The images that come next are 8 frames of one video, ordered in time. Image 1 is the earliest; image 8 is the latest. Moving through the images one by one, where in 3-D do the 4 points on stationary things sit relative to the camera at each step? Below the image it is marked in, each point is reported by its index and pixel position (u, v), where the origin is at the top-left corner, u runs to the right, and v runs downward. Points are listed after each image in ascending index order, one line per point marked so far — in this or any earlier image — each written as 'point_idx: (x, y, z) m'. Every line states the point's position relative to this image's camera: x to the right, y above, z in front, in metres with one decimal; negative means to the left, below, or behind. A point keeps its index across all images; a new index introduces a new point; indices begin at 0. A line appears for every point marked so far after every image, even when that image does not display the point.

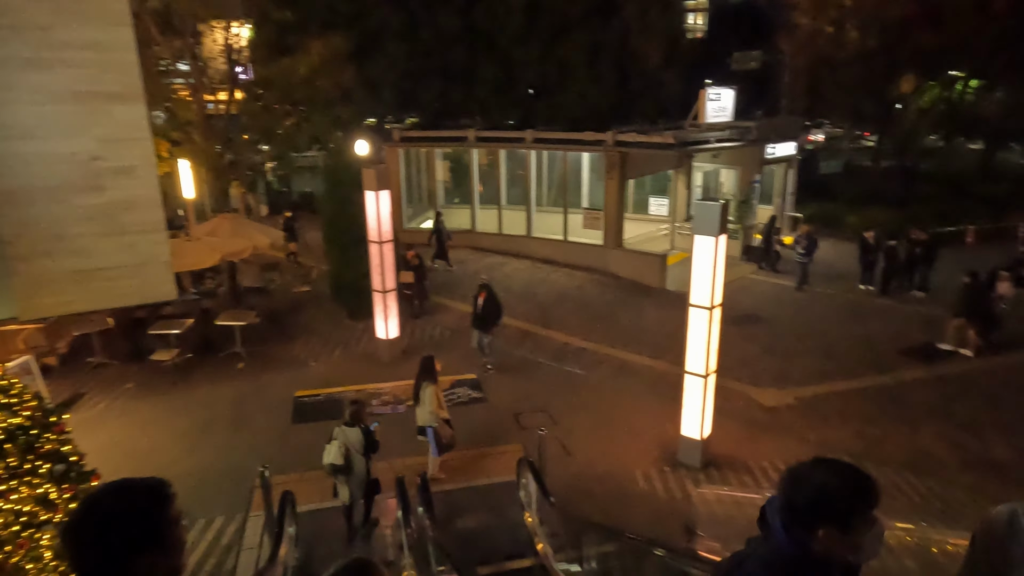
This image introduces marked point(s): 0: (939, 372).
0: (+7.8, -1.5, +12.2) m
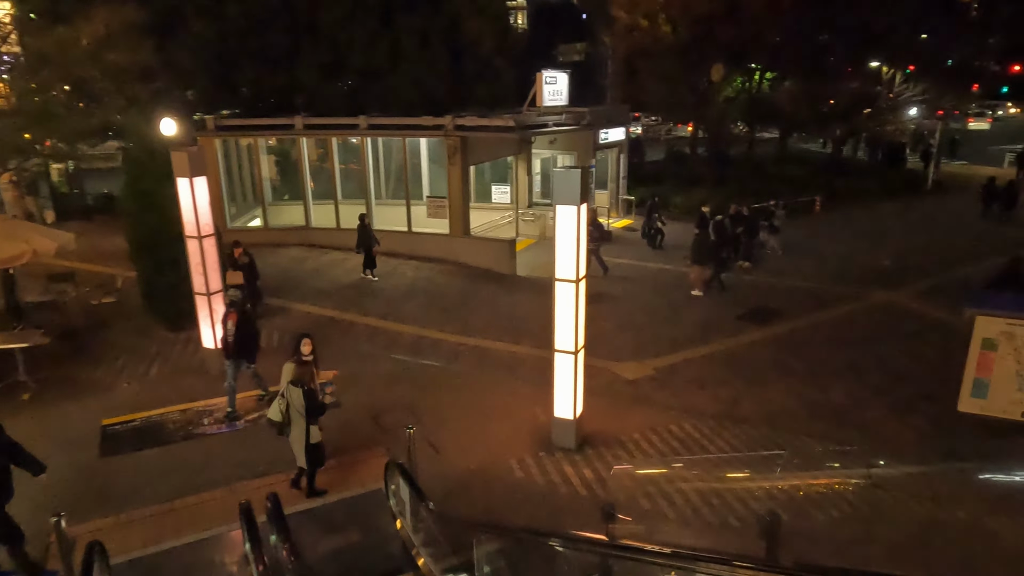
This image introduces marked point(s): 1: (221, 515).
0: (+5.1, -0.9, +13.1) m
1: (-3.1, -2.4, +7.1) m
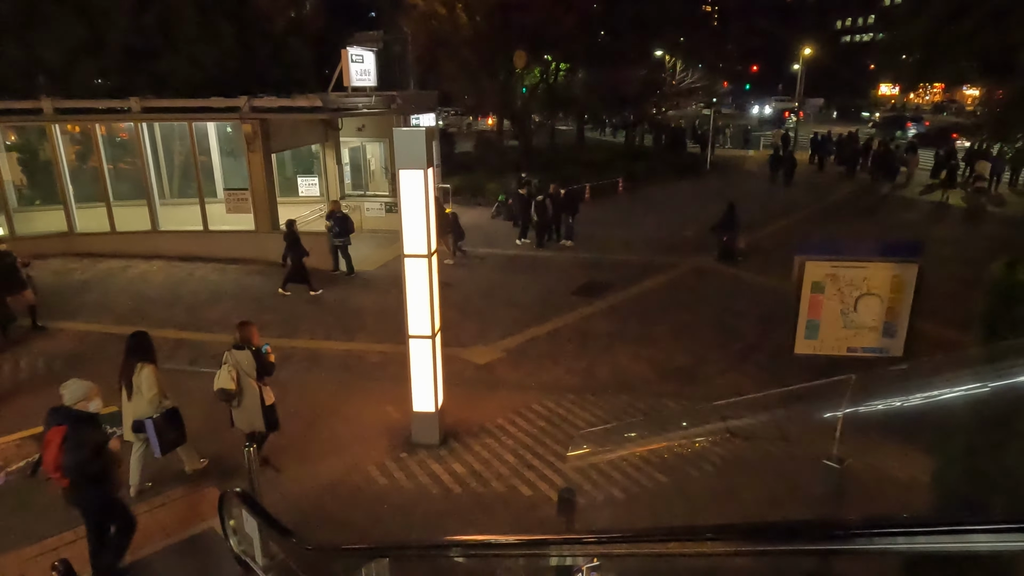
0: (+1.9, -0.3, +13.2) m
1: (-4.1, -2.5, +5.2) m
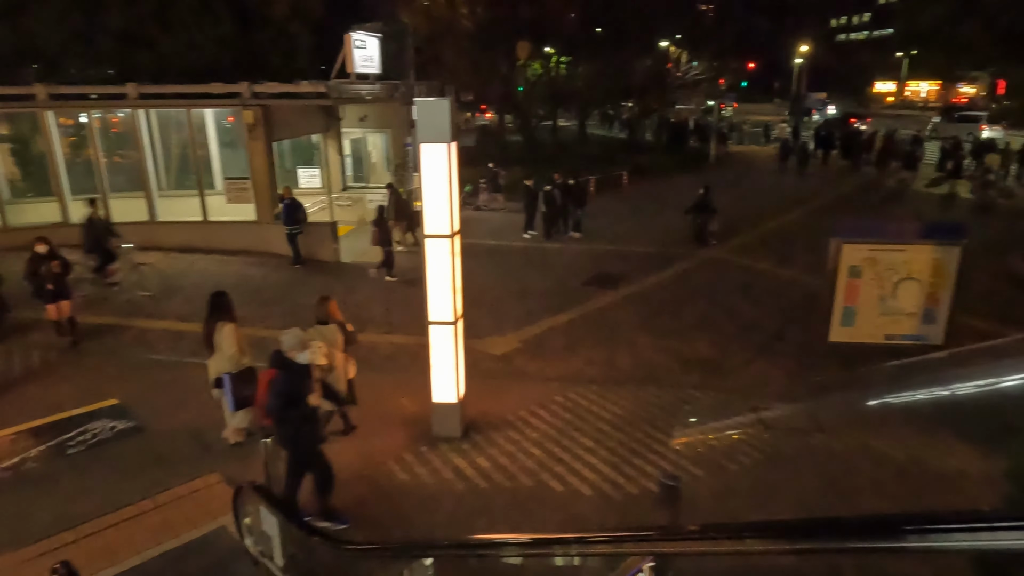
0: (+2.1, -0.1, +12.8) m
1: (-3.8, -2.3, +4.7) m
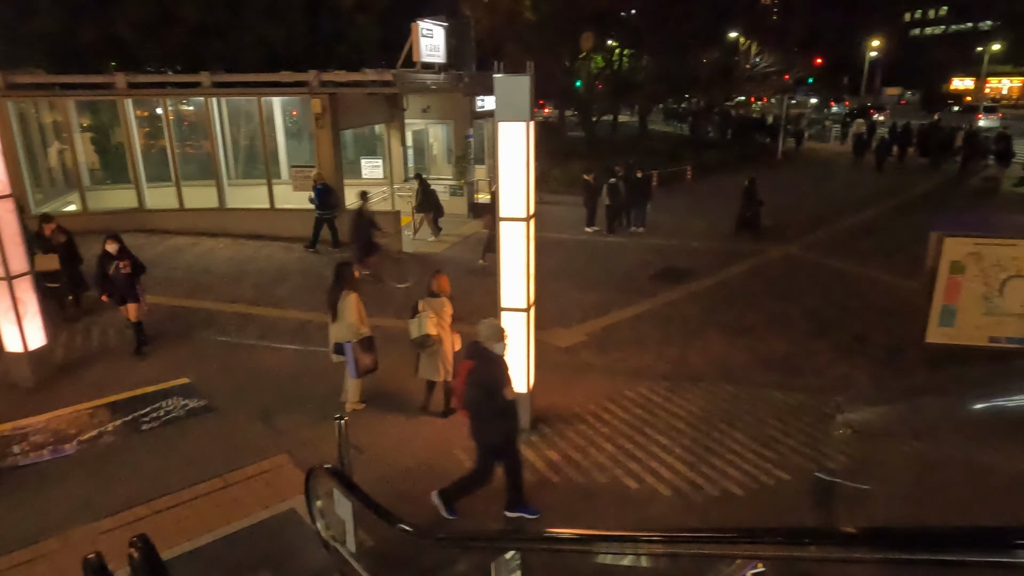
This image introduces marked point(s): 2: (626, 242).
0: (+3.3, 0.0, +12.4) m
1: (-3.3, -2.1, +4.8) m
2: (+2.8, +1.1, +16.2) m
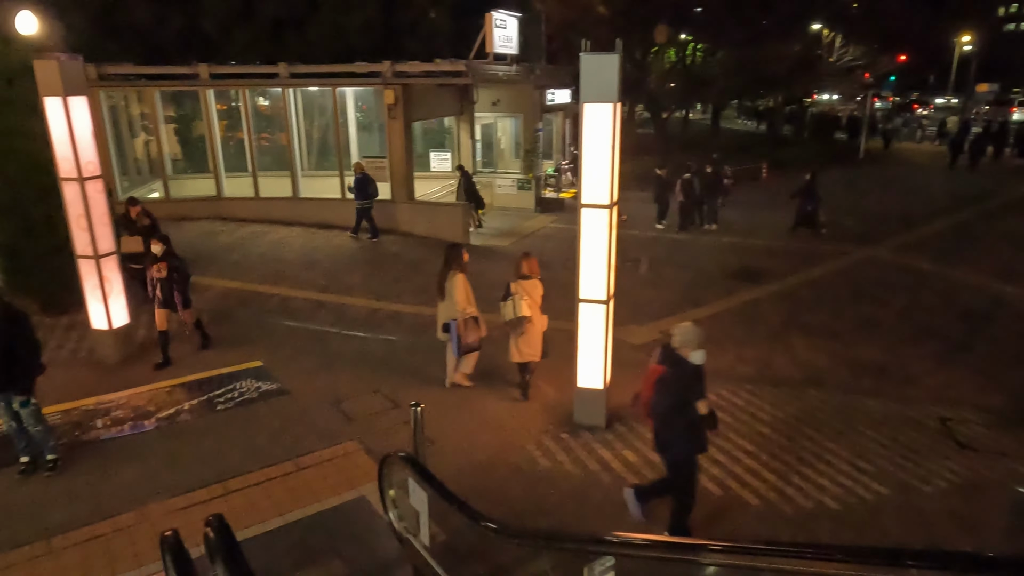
0: (+4.6, 0.0, +11.8) m
1: (-2.7, -1.9, +4.8) m
2: (+4.4, +1.1, +15.7) m
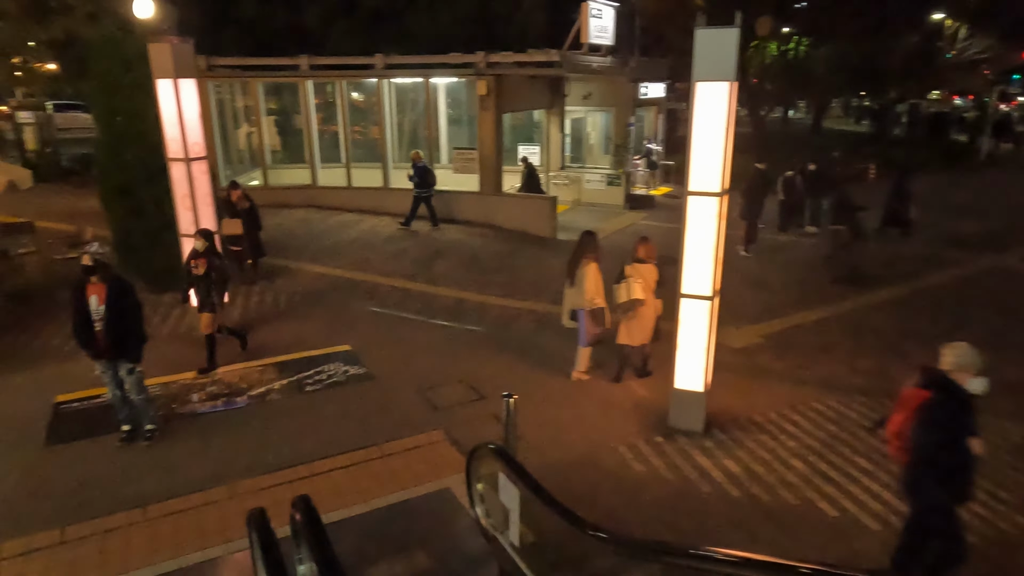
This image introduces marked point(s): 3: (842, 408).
0: (+6.0, -0.1, +10.8) m
1: (-2.1, -1.7, +4.8) m
2: (+6.4, +1.0, +14.7) m
3: (+3.5, -1.3, +7.0) m
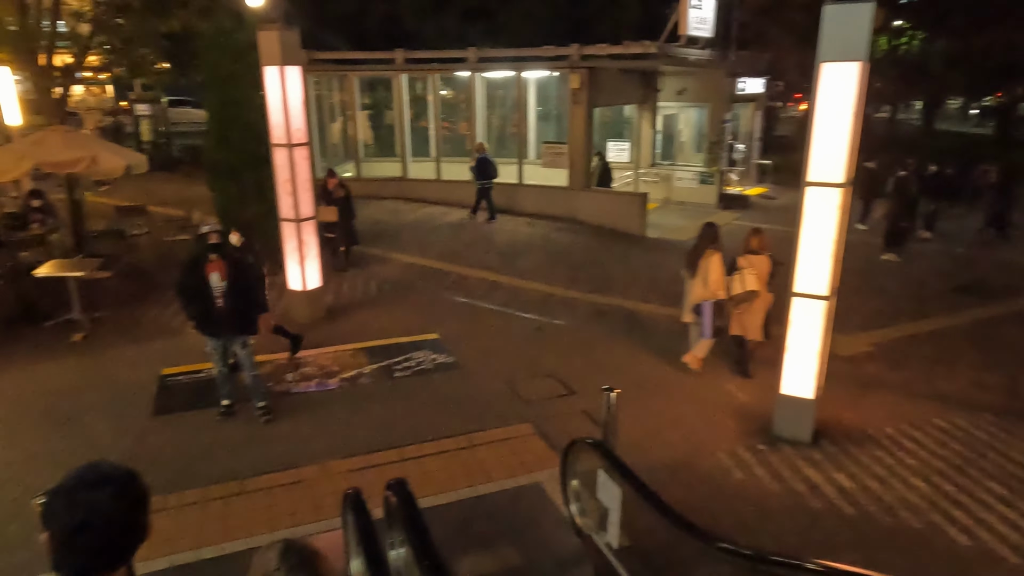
0: (+7.4, -0.3, +9.9) m
1: (-1.5, -1.6, +4.8) m
2: (+8.2, +0.9, +13.7) m
3: (+4.3, -1.3, +6.3) m
